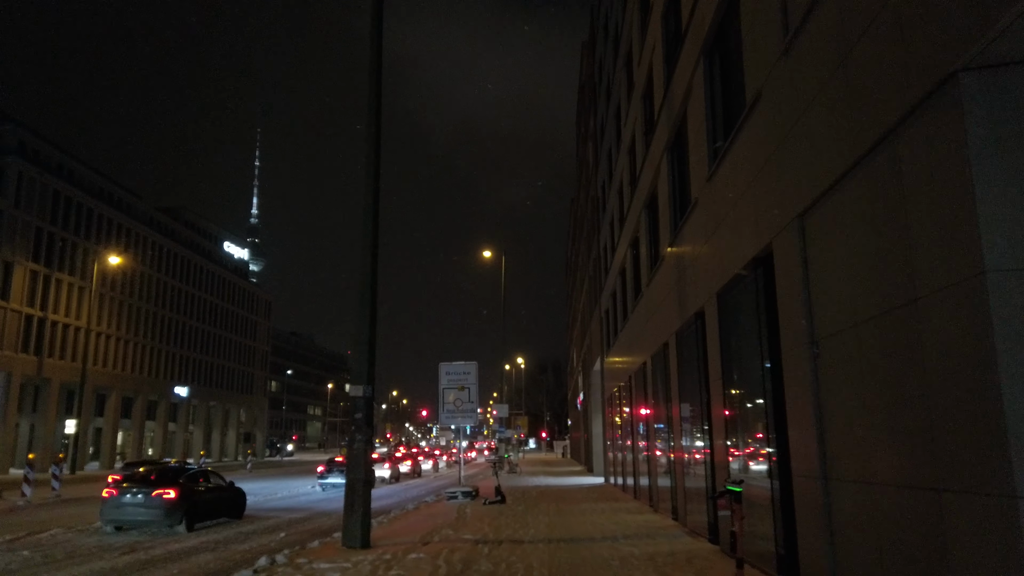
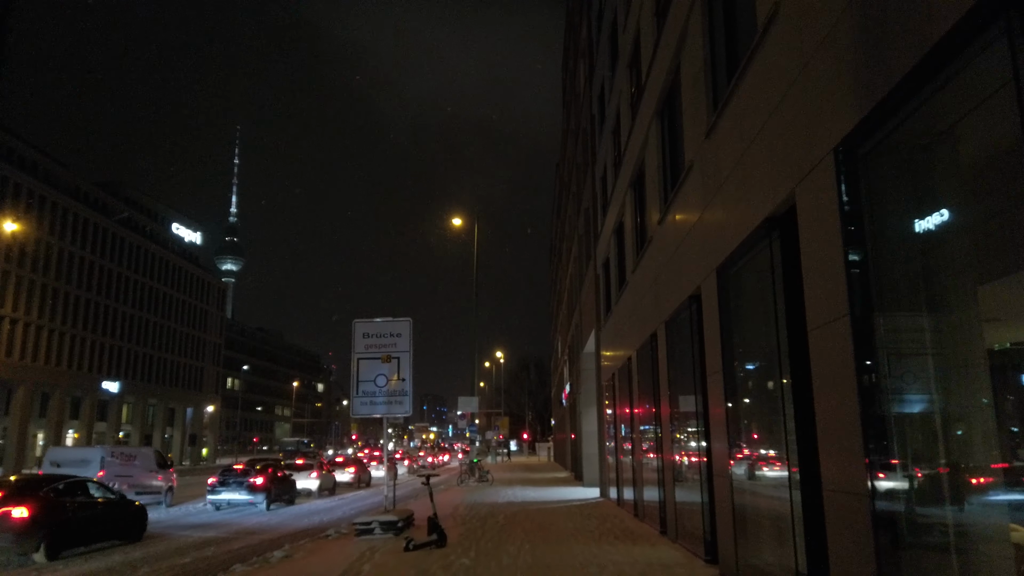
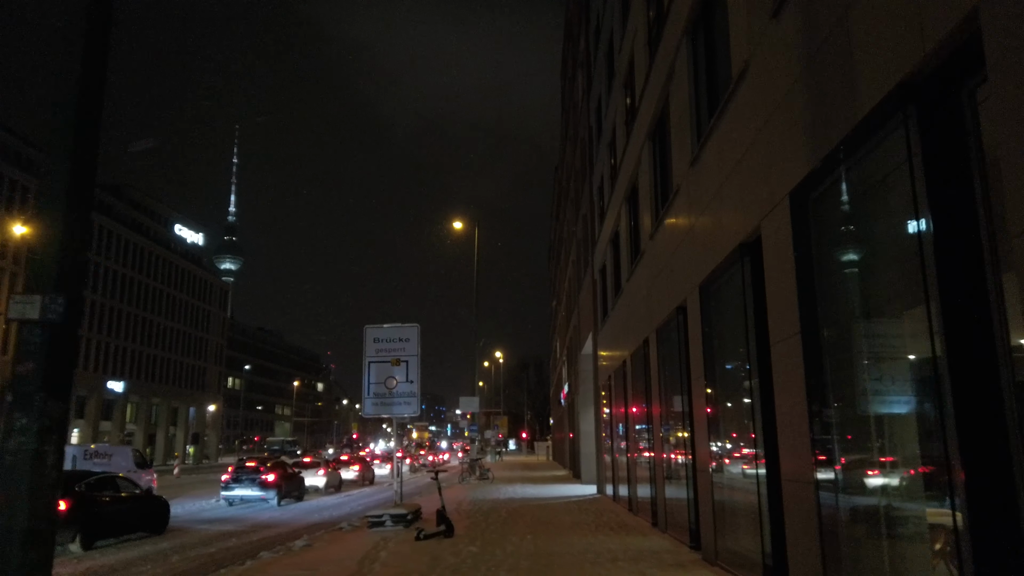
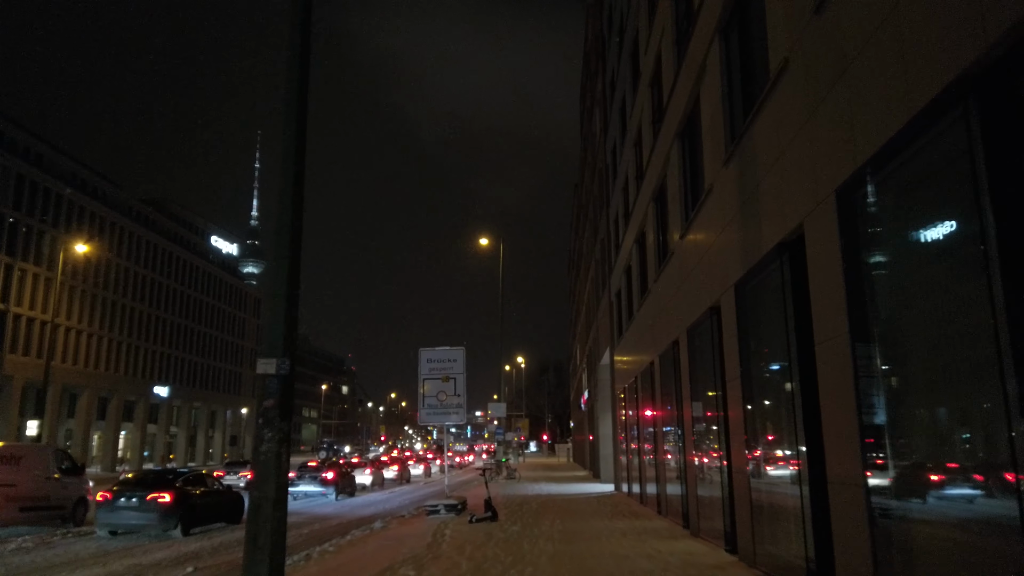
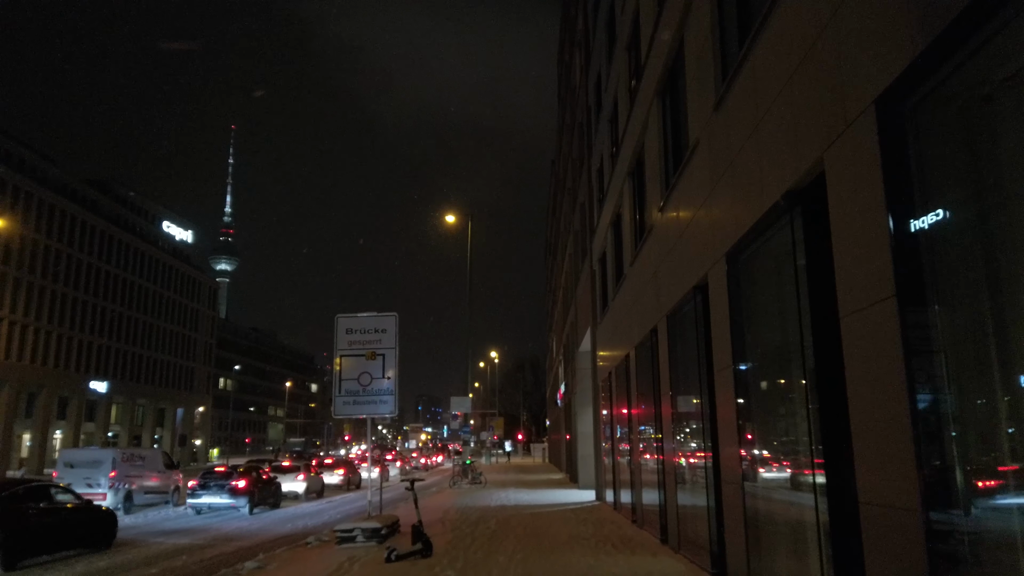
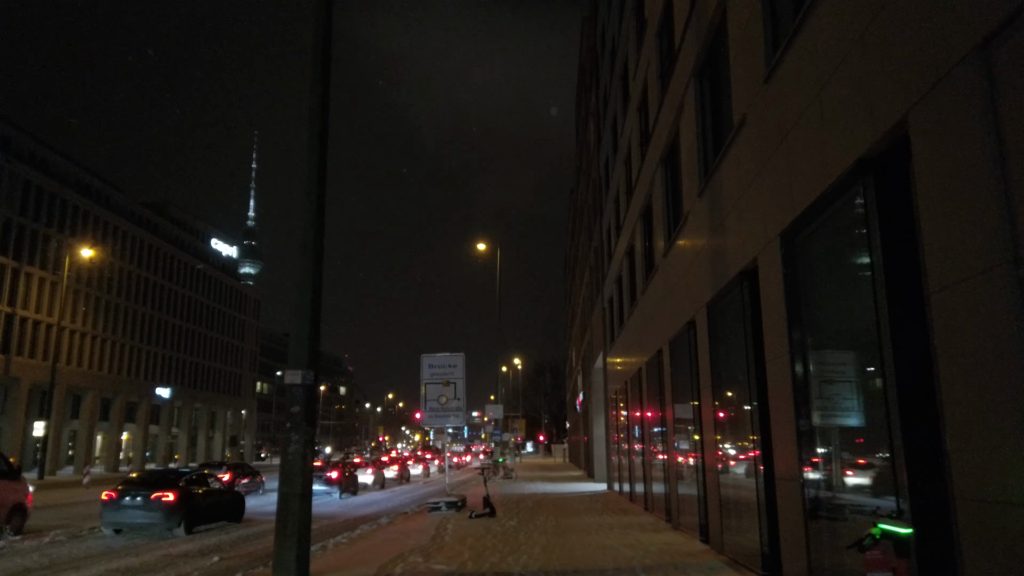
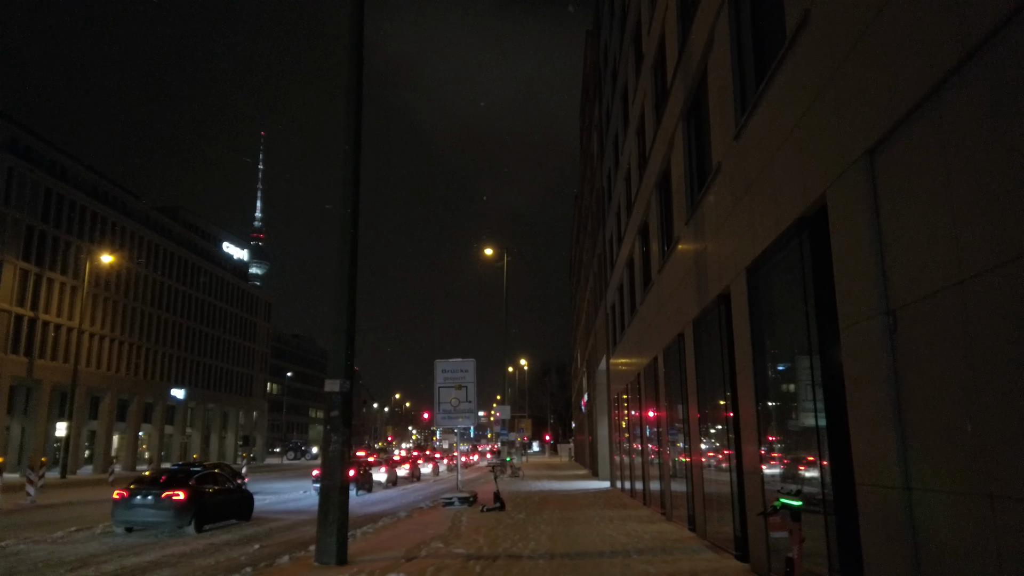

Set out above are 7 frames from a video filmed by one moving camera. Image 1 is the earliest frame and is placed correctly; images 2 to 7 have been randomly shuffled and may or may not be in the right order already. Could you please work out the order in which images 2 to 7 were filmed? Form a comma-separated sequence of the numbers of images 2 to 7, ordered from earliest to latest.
7, 6, 4, 3, 2, 5
